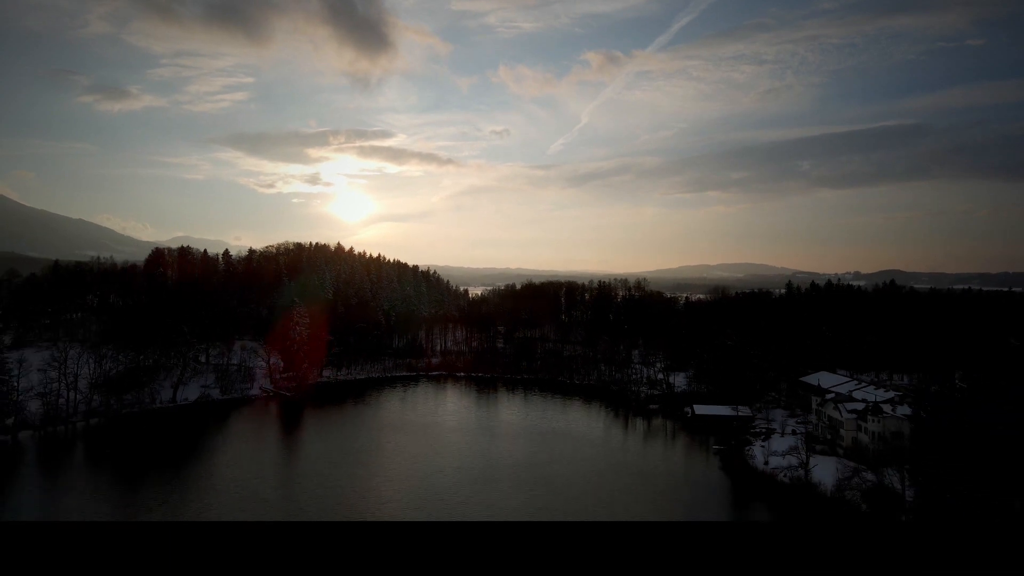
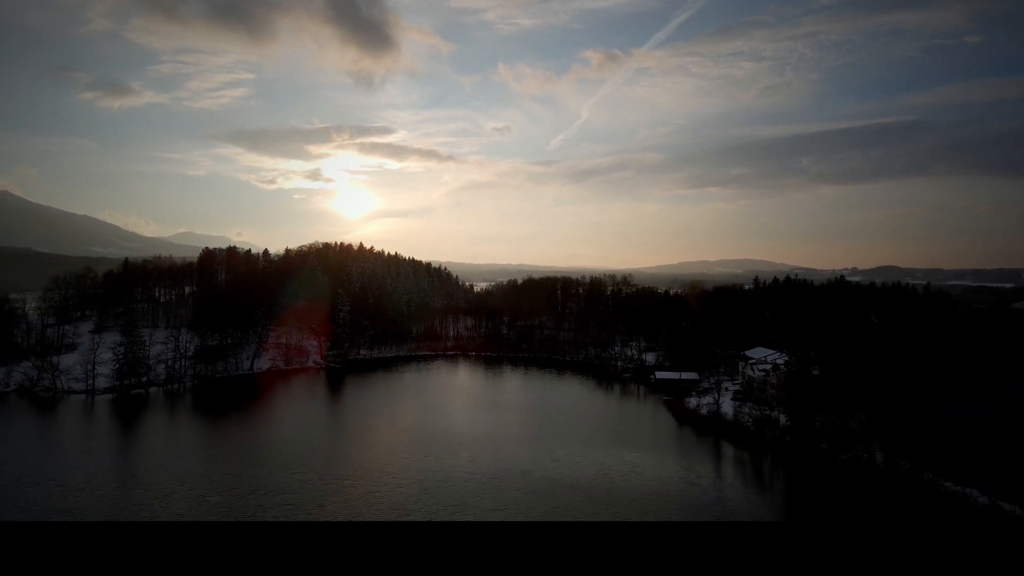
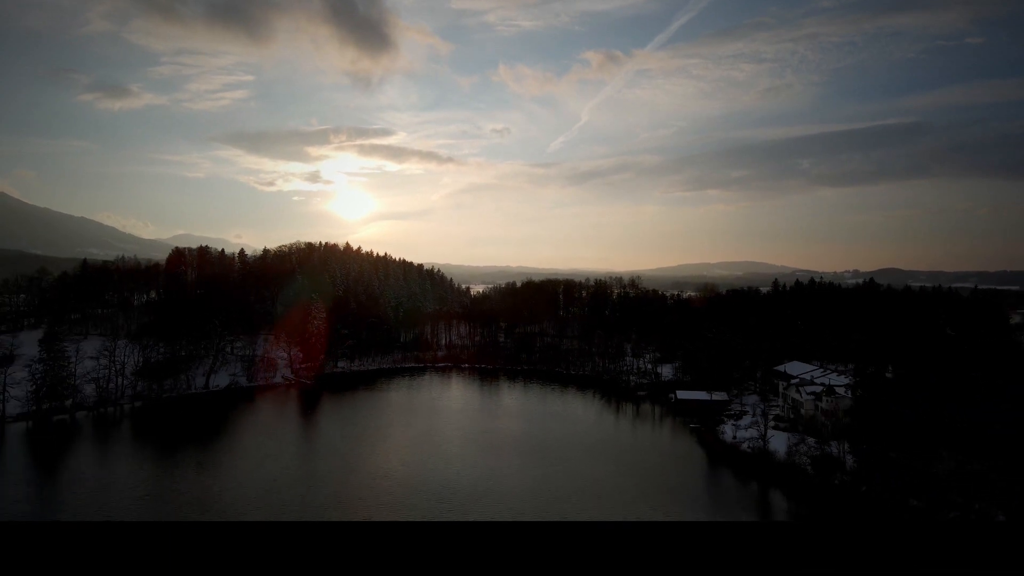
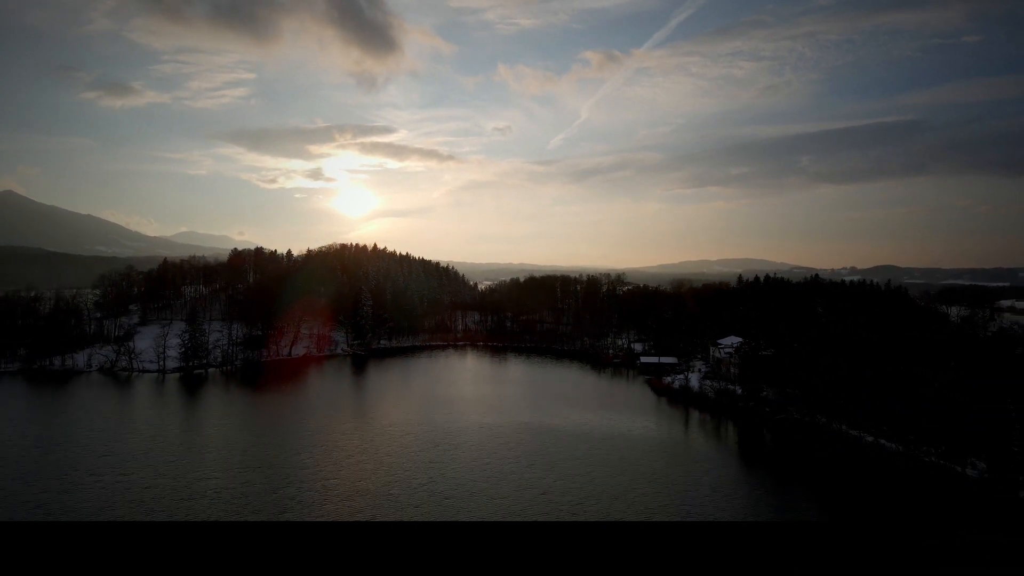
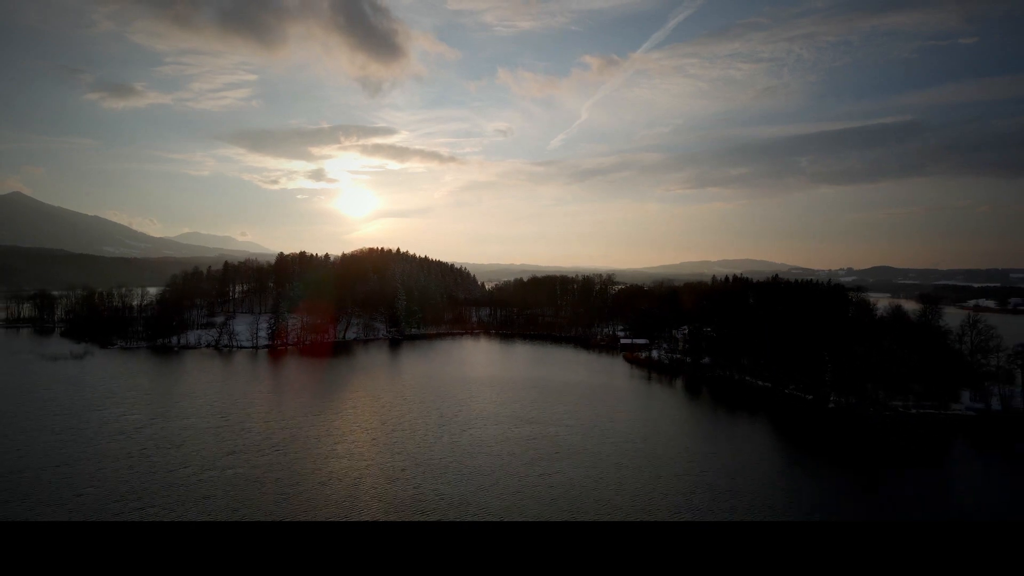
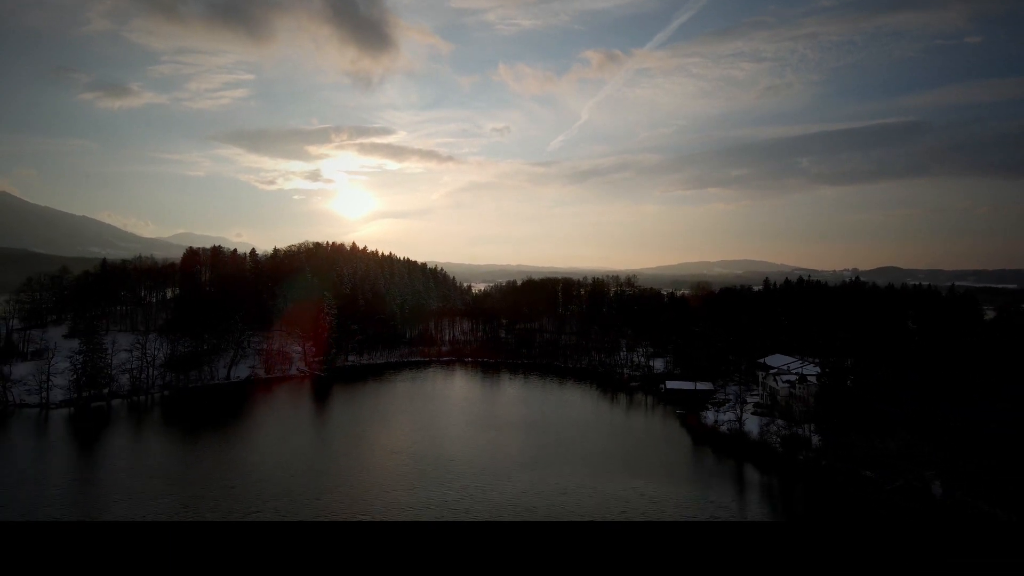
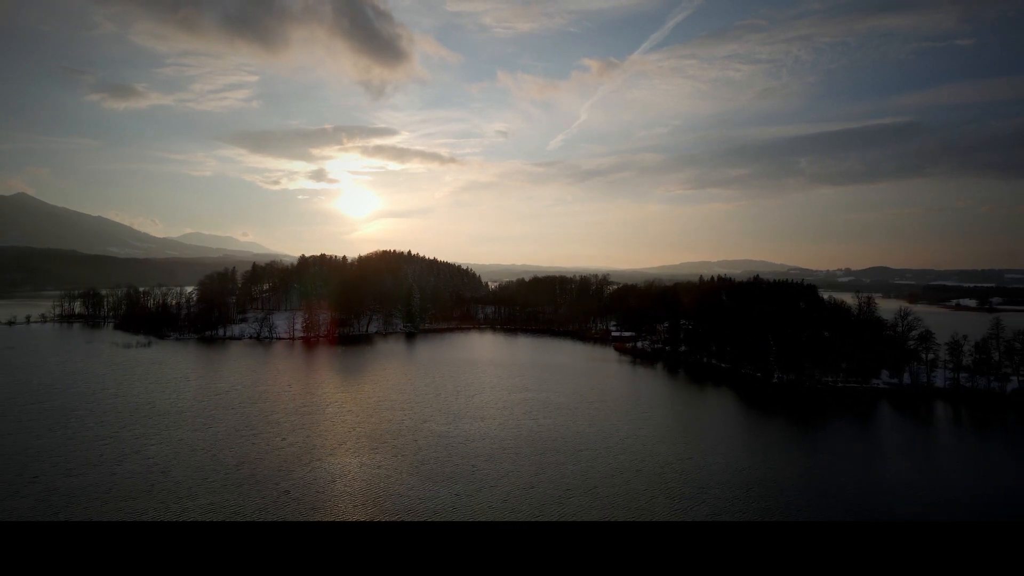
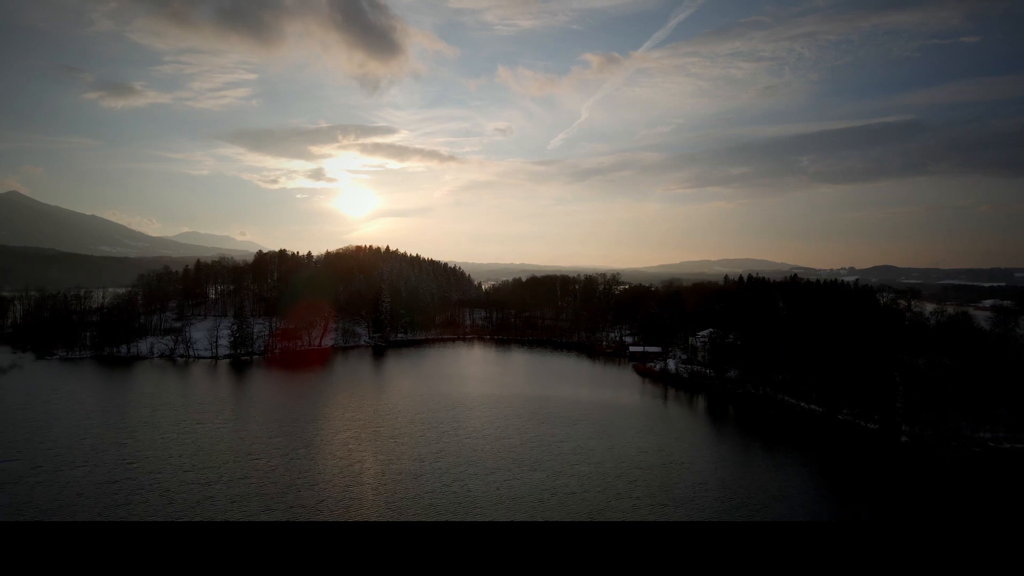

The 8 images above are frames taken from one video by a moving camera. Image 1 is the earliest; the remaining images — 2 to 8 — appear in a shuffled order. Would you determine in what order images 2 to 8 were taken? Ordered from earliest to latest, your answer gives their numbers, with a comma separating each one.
3, 6, 2, 4, 8, 5, 7
